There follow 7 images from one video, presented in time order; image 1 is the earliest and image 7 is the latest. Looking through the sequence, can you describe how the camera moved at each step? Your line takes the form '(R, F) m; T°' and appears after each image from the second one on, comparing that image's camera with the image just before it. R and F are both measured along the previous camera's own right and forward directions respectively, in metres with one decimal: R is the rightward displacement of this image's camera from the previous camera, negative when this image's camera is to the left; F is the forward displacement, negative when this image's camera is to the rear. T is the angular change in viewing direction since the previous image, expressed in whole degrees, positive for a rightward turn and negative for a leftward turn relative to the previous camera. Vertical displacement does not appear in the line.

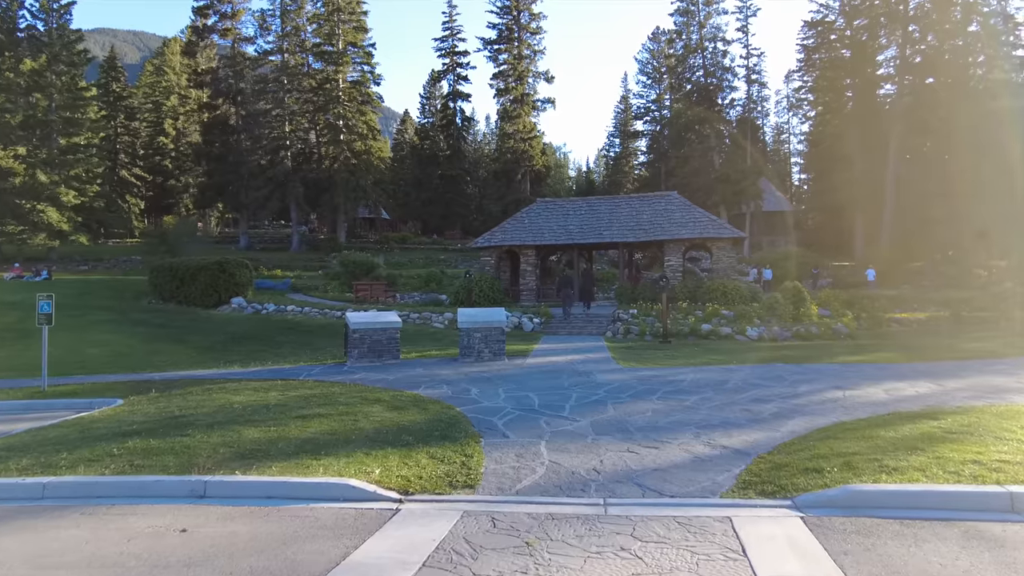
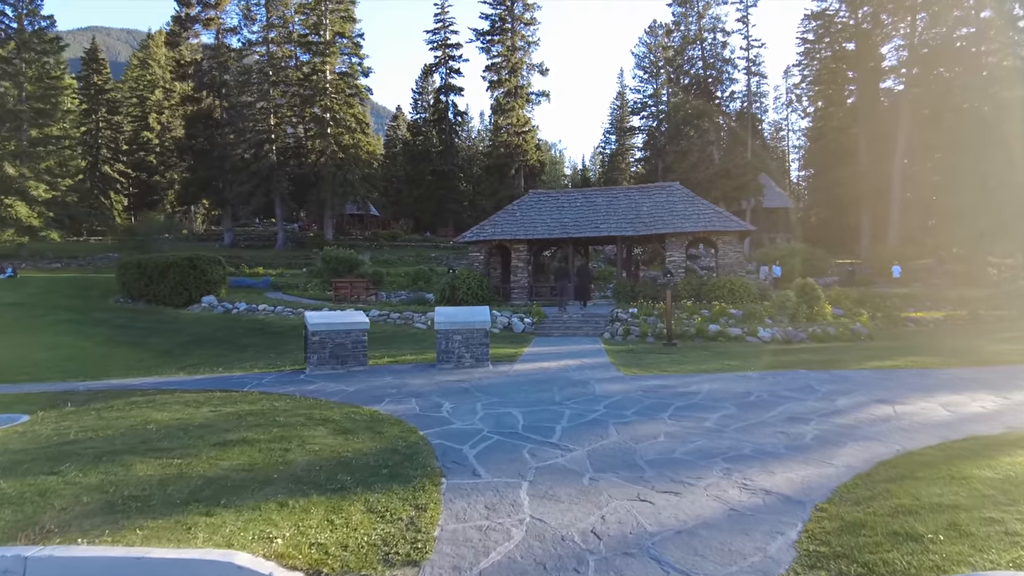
(+0.2, +1.8) m; 0°
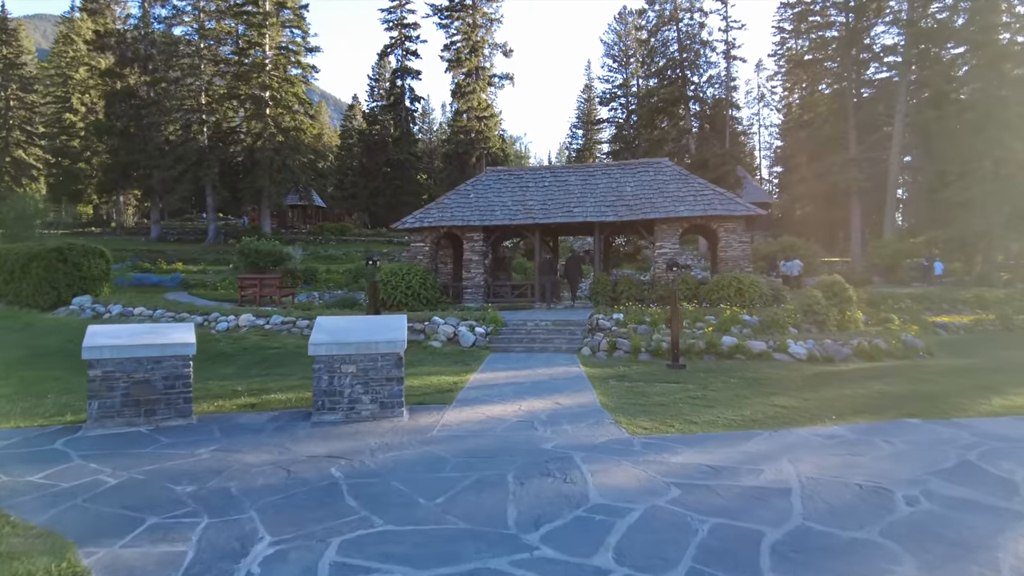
(+0.4, +4.9) m; +3°
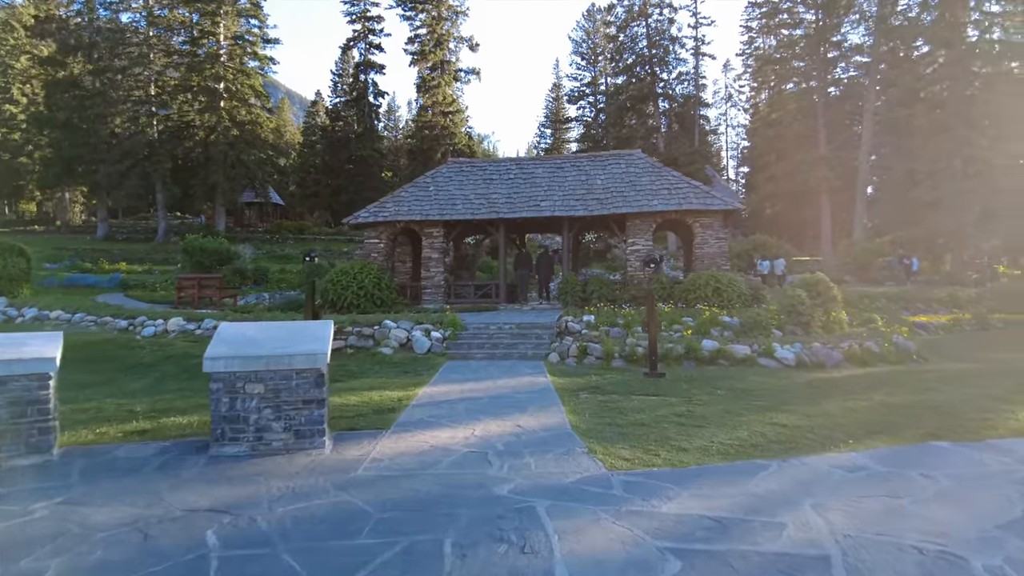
(+0.2, +1.4) m; +3°
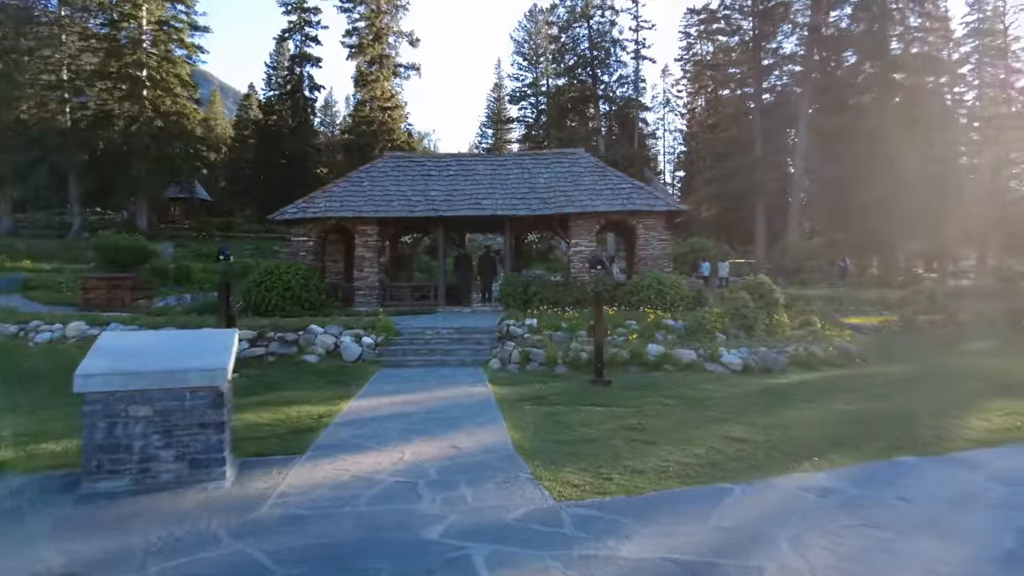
(0.0, +0.7) m; +5°
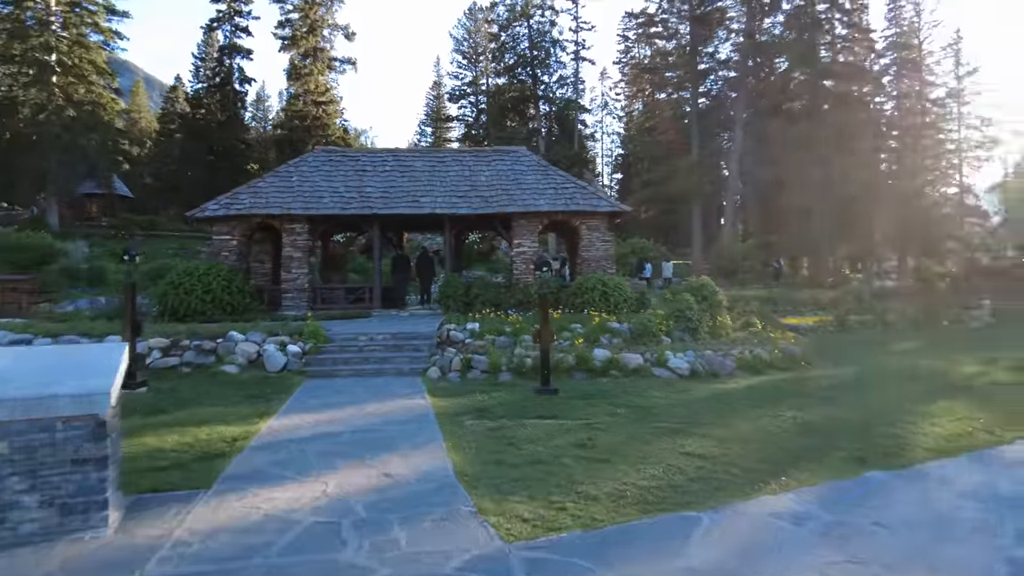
(0.0, +0.6) m; +5°
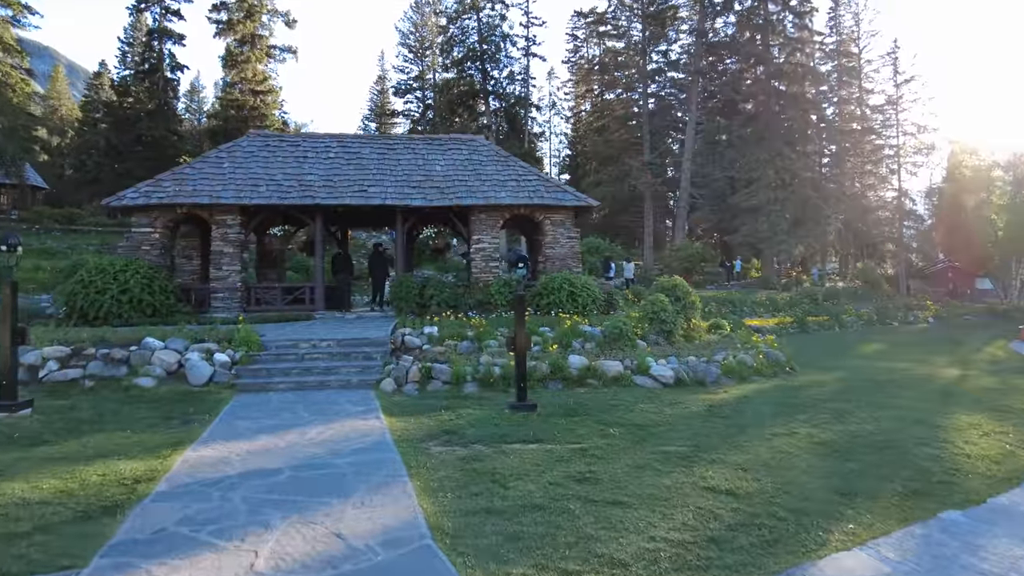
(-0.3, +1.3) m; +5°
